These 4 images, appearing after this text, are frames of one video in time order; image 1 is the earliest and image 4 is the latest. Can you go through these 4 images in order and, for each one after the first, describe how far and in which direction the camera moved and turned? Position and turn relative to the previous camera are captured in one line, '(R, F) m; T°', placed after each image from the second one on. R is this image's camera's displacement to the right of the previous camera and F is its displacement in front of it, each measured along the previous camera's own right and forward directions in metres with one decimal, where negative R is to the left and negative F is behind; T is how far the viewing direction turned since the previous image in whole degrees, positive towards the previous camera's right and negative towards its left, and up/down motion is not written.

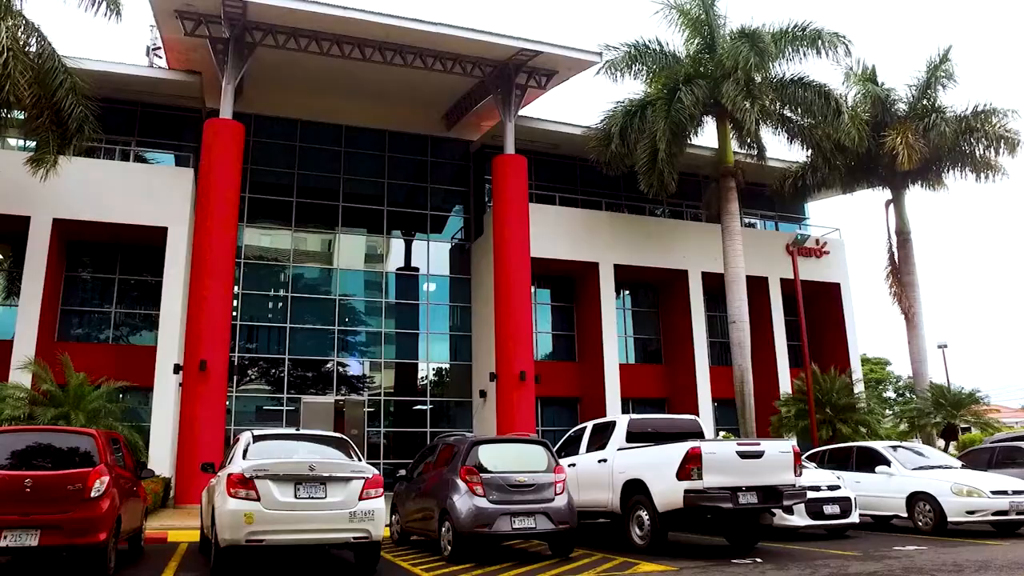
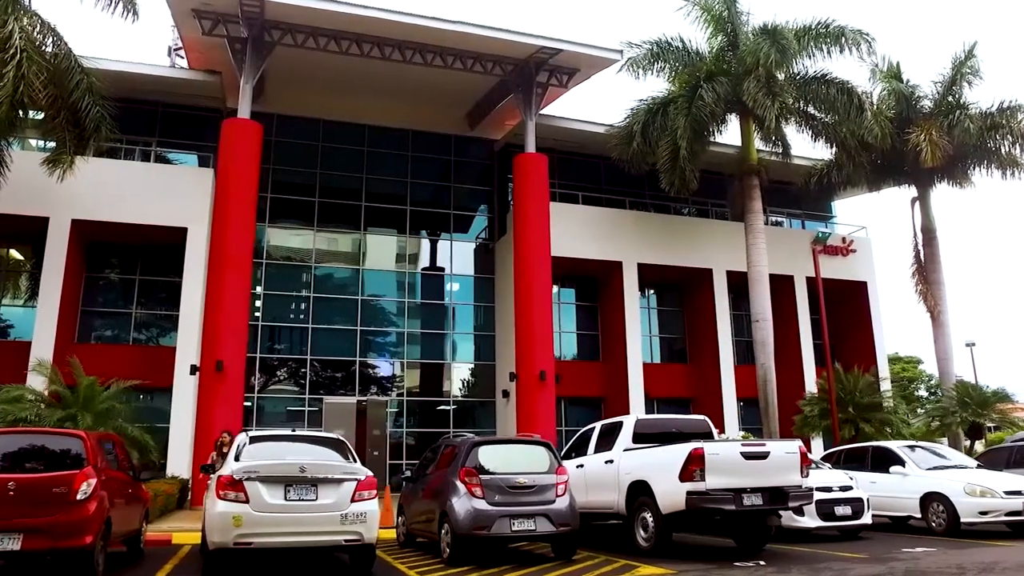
(+0.2, +0.2) m; -2°
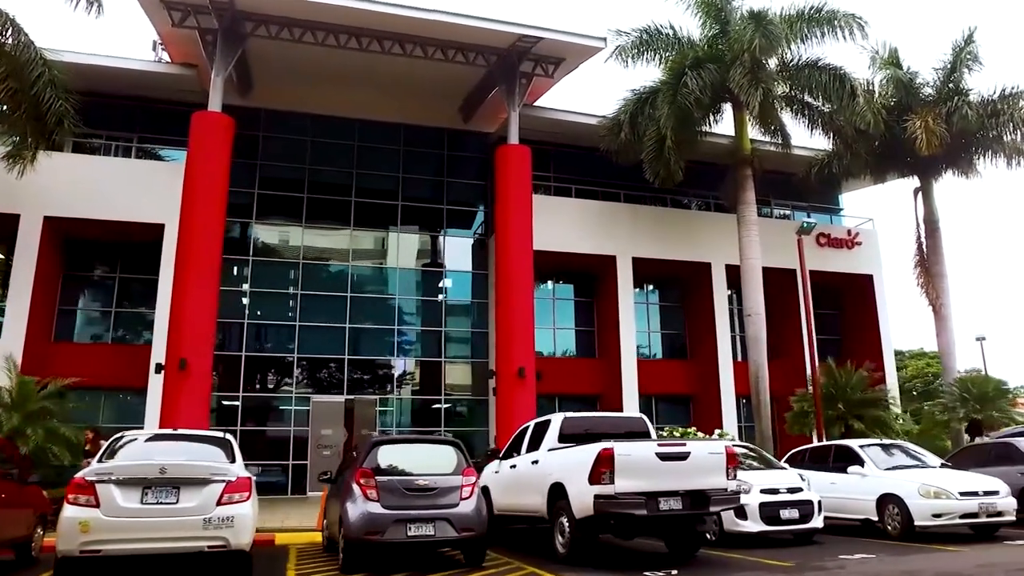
(+1.0, +0.5) m; -1°
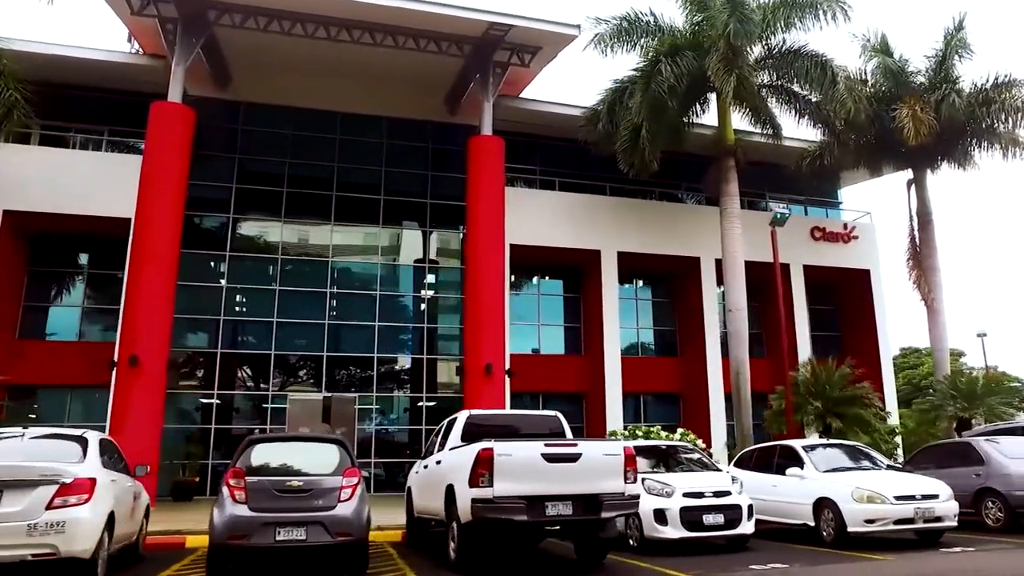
(+1.0, +0.5) m; -1°
